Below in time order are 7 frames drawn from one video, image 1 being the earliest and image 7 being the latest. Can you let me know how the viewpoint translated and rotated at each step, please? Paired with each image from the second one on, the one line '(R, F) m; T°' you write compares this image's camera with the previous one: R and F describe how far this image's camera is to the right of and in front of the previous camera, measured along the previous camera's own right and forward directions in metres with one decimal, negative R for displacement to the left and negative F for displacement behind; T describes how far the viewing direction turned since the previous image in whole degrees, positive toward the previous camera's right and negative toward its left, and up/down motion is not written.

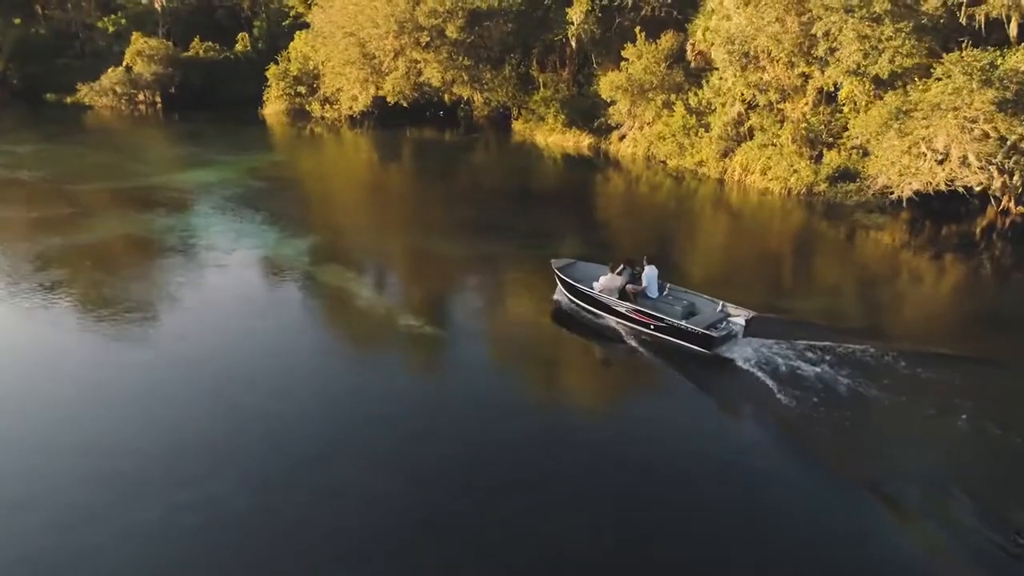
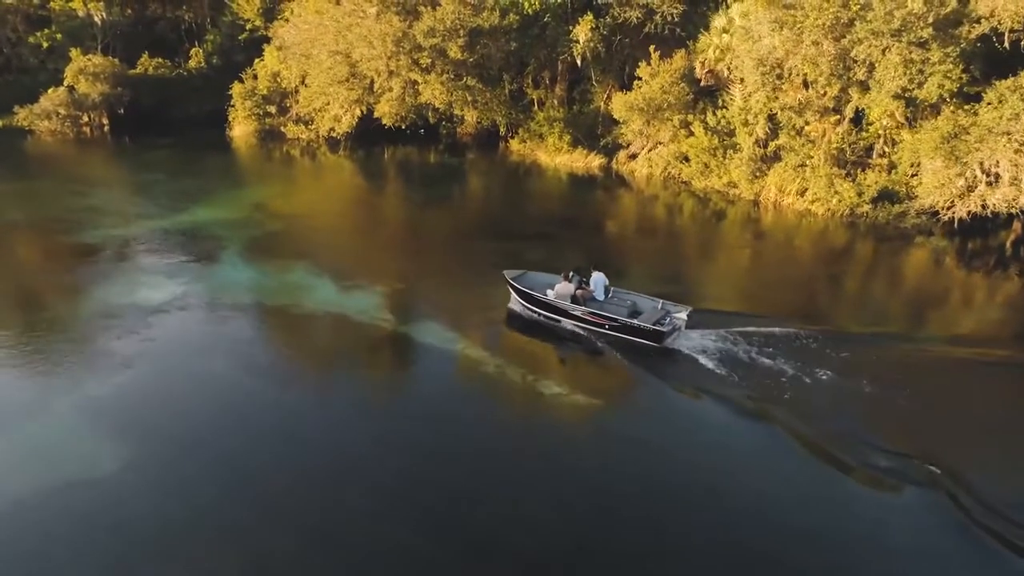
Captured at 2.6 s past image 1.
(-5.1, +1.5) m; +7°
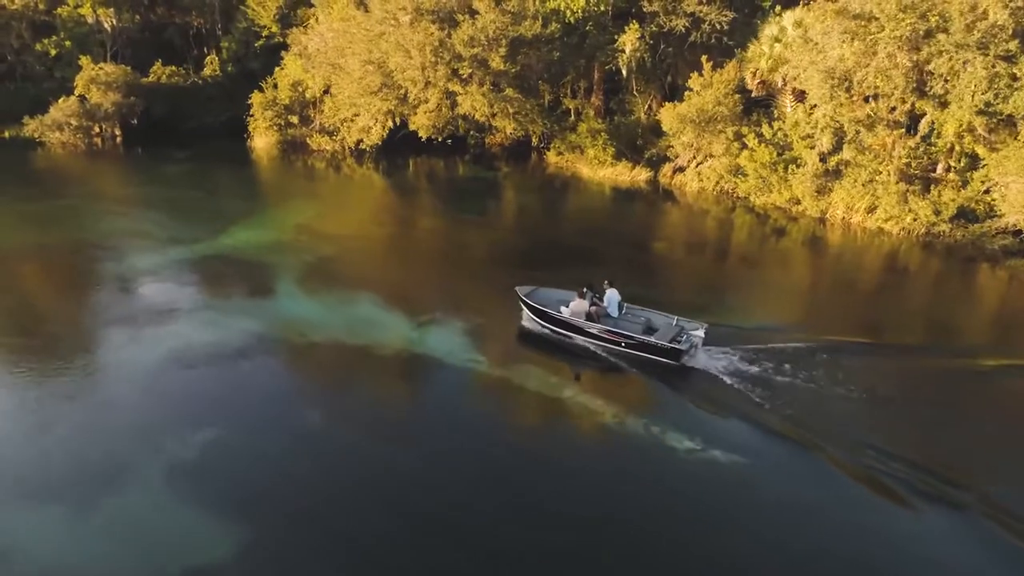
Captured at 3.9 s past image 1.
(-2.9, +1.4) m; +1°
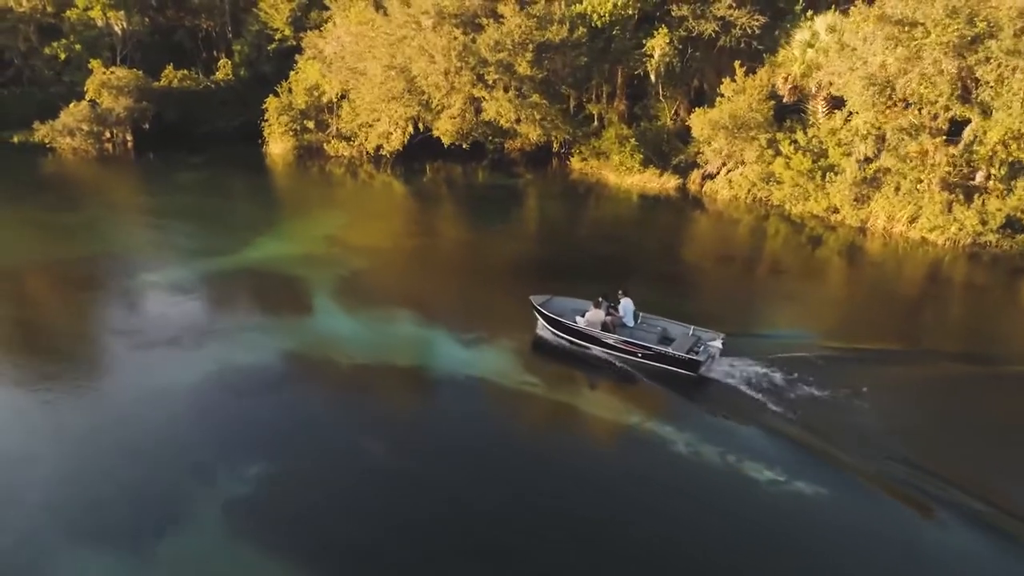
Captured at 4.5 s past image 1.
(-1.5, +0.7) m; 0°
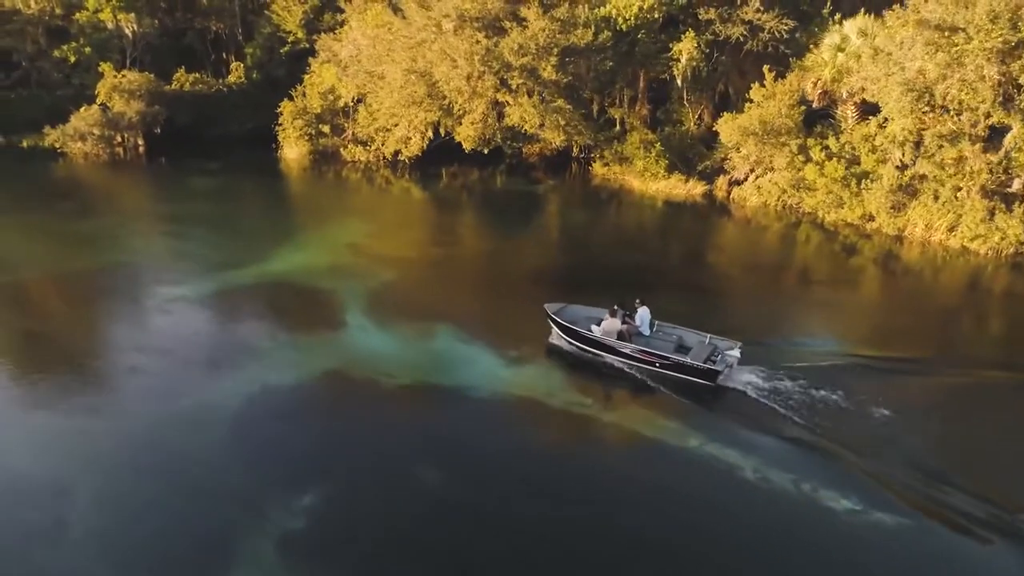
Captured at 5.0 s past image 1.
(-1.3, +0.6) m; 0°
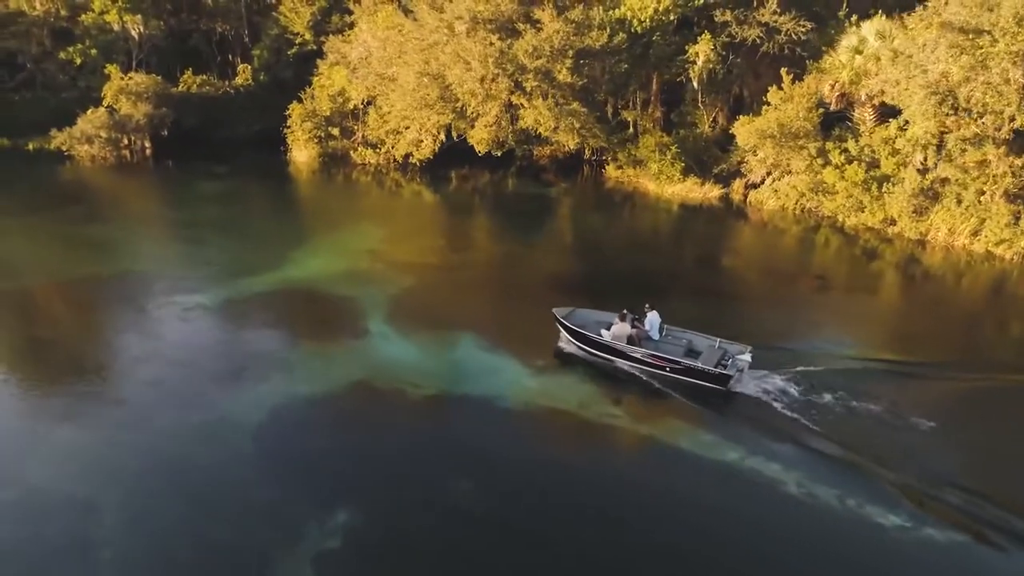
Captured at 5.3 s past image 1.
(-0.8, +0.3) m; 0°
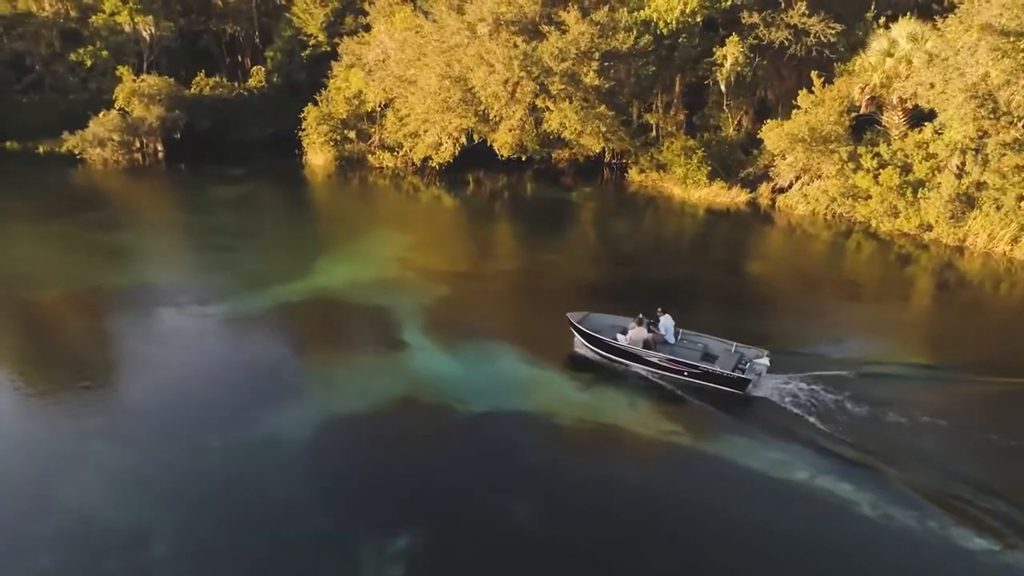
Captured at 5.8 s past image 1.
(-1.3, +0.5) m; 0°
